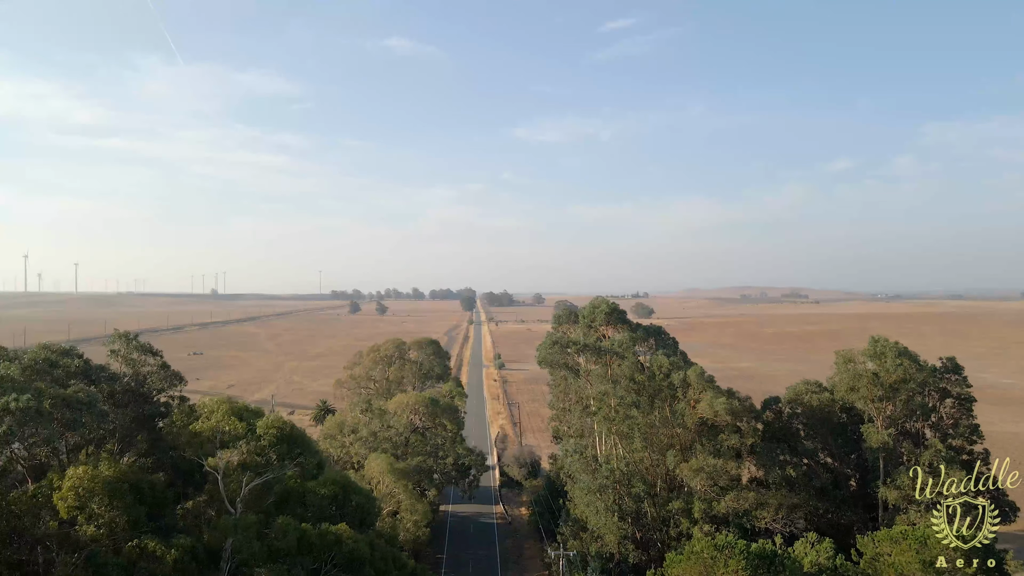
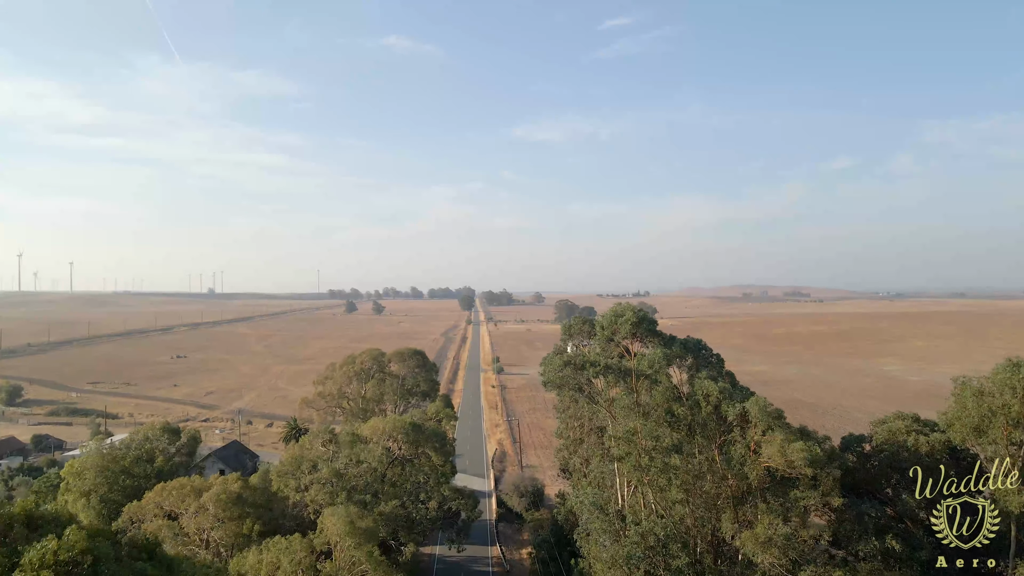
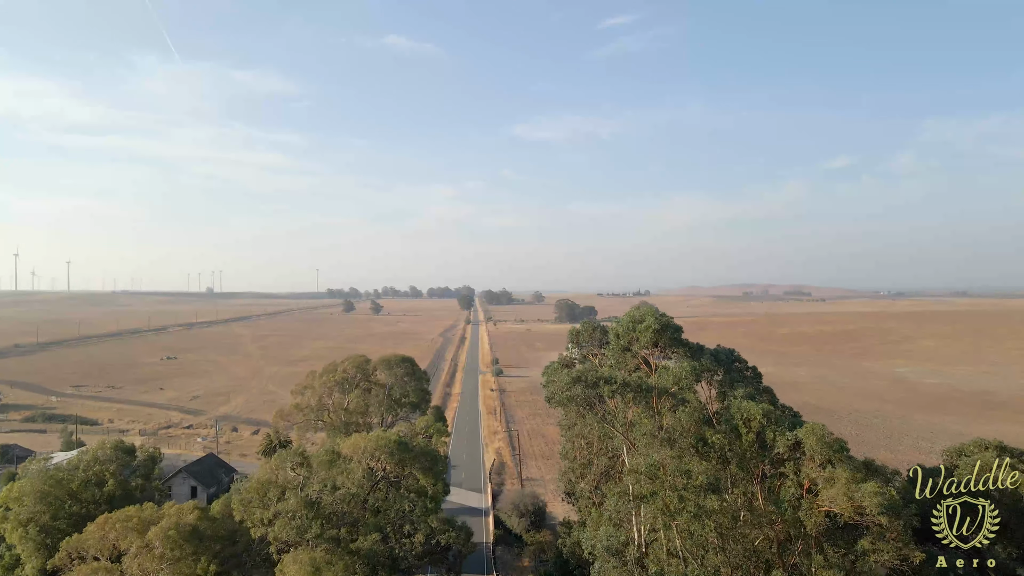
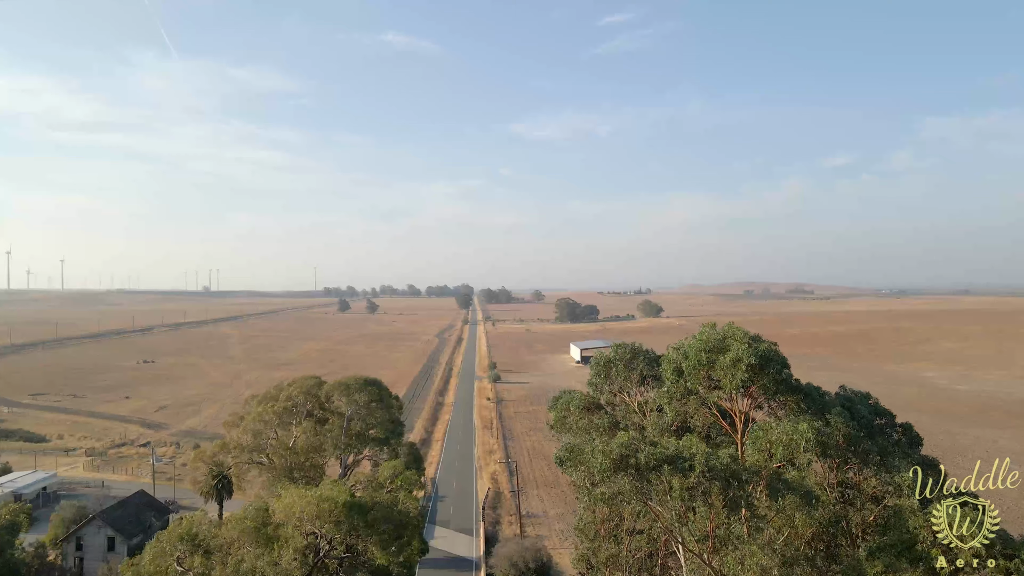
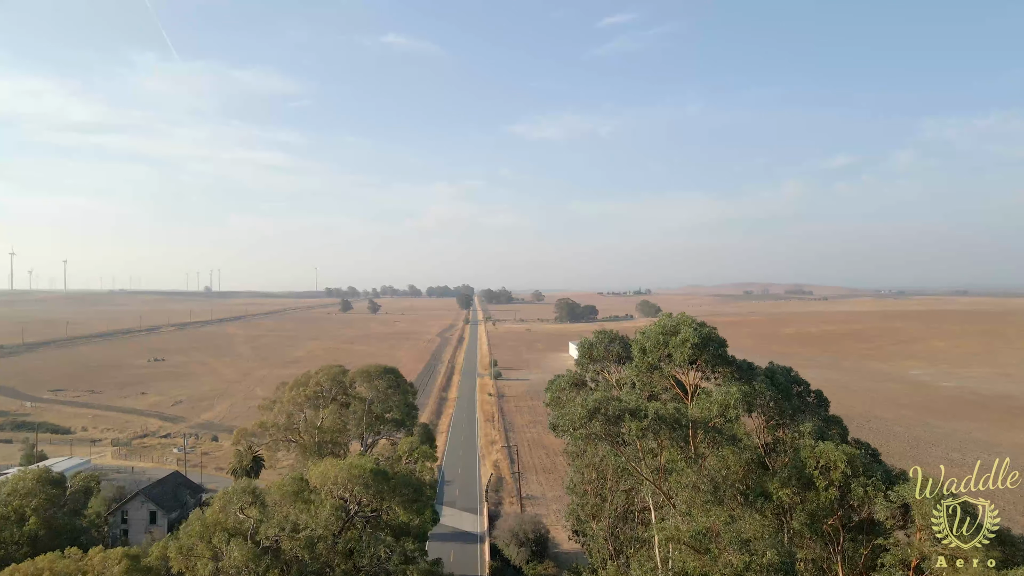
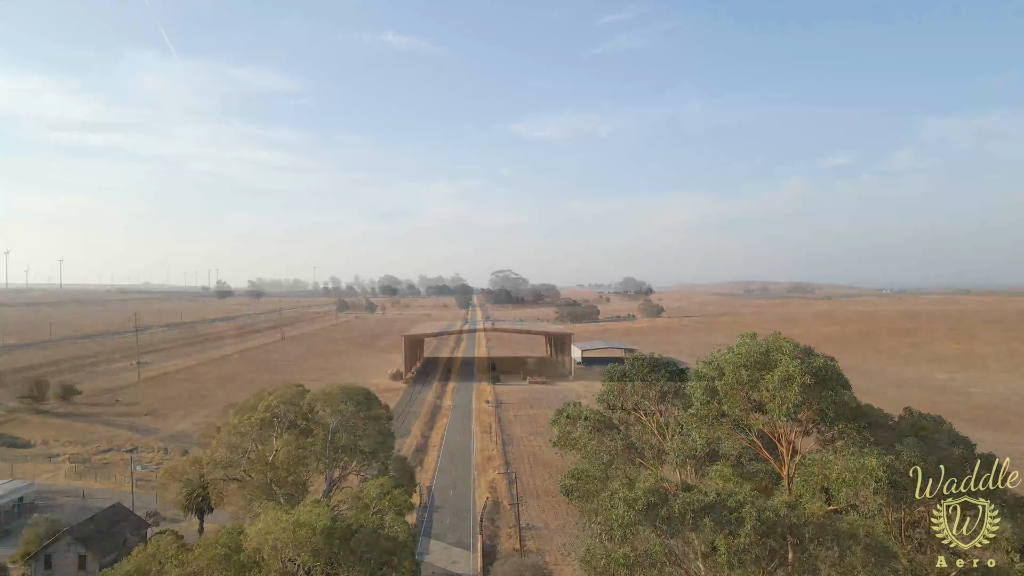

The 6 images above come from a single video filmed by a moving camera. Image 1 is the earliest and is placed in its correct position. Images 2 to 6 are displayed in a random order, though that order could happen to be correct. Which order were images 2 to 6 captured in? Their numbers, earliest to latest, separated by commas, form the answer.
2, 3, 5, 4, 6
